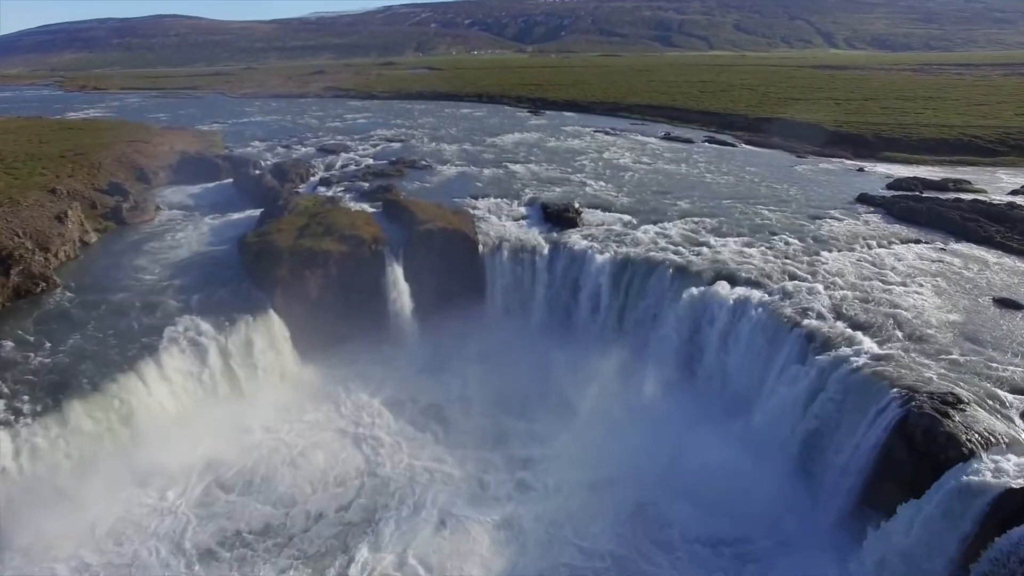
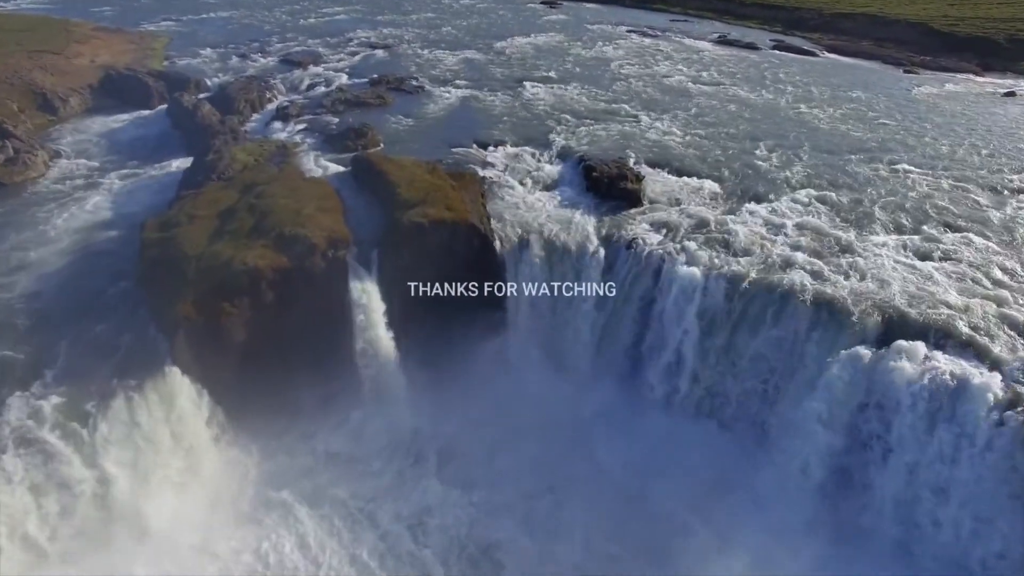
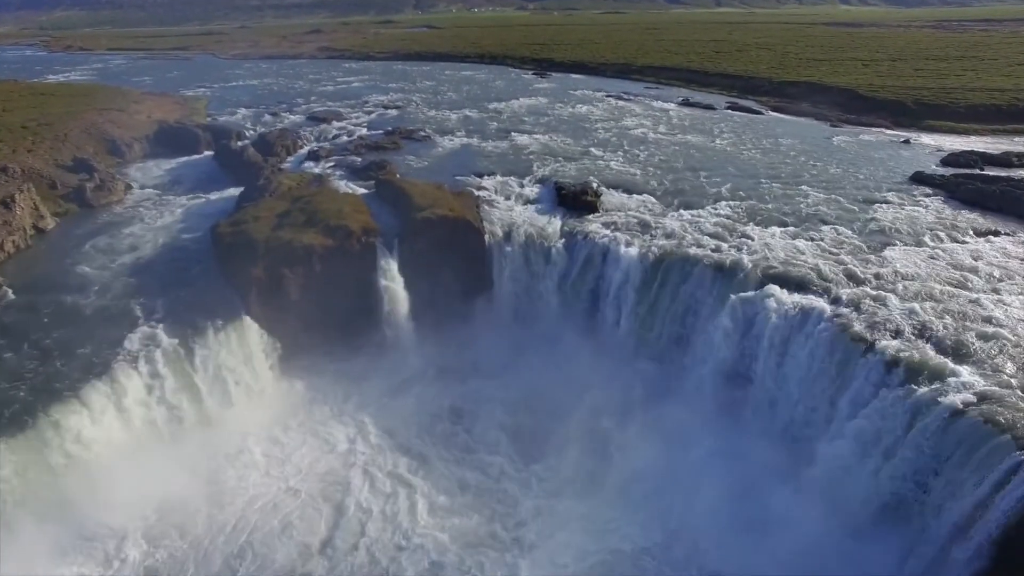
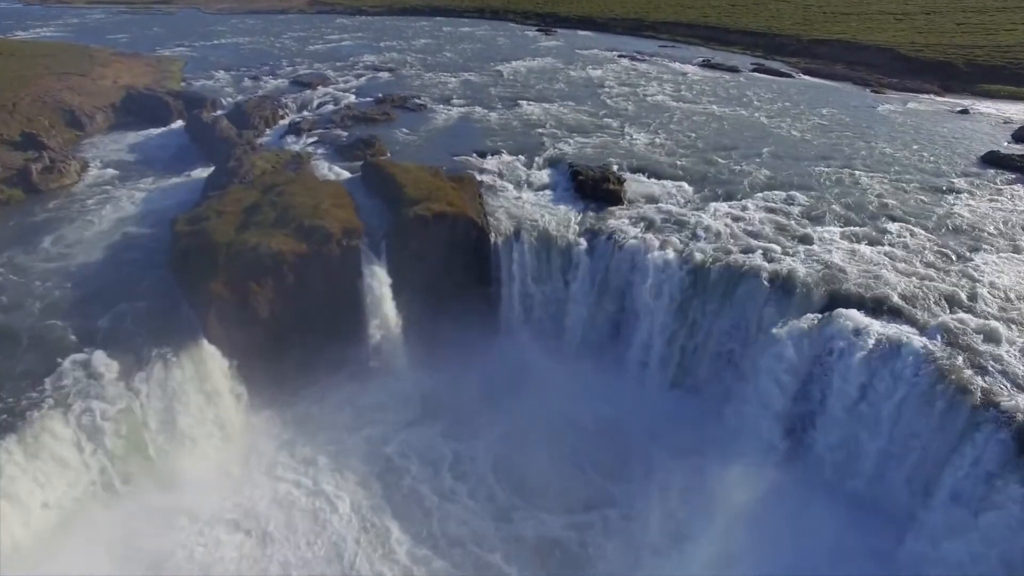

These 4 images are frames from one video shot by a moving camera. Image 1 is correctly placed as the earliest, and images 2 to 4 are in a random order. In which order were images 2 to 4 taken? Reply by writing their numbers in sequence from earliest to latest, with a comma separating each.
3, 4, 2
